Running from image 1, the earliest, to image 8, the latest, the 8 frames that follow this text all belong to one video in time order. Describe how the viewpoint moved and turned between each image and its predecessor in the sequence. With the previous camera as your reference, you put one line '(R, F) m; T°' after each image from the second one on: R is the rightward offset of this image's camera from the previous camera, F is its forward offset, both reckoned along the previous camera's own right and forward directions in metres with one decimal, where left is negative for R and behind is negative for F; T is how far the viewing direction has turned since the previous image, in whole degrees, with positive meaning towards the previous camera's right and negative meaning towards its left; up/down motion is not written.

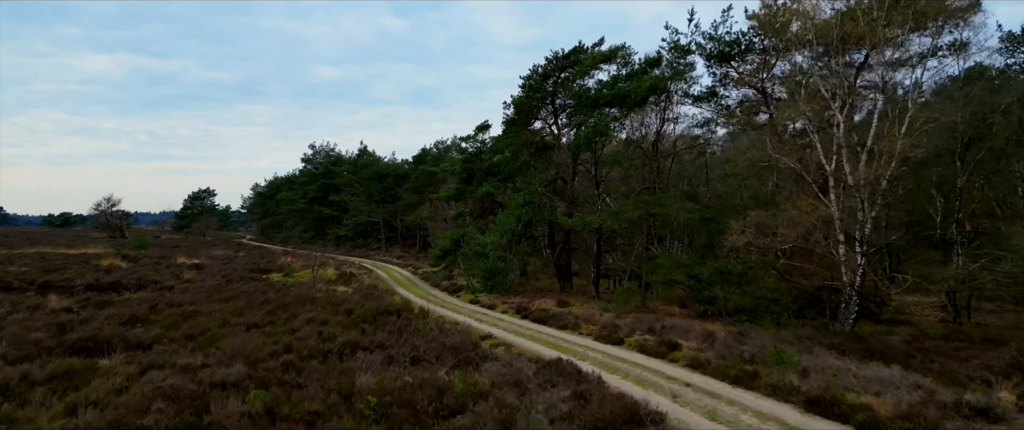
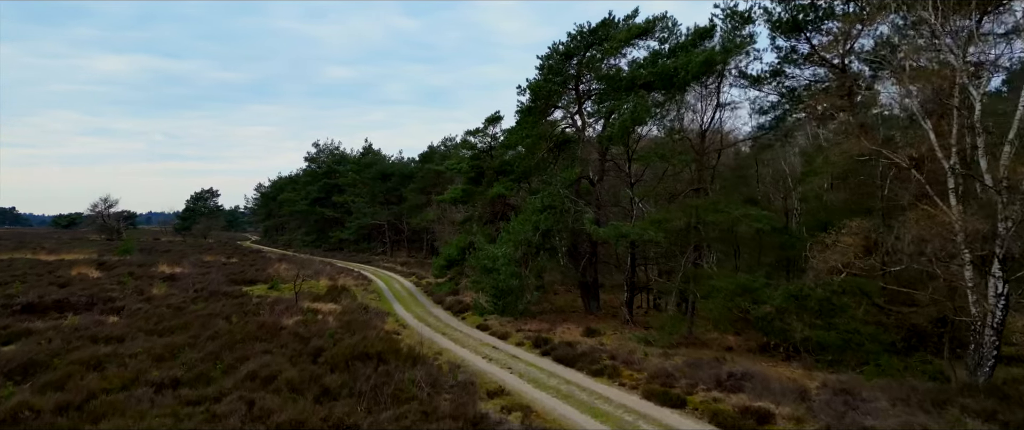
(-0.1, +2.7) m; -1°
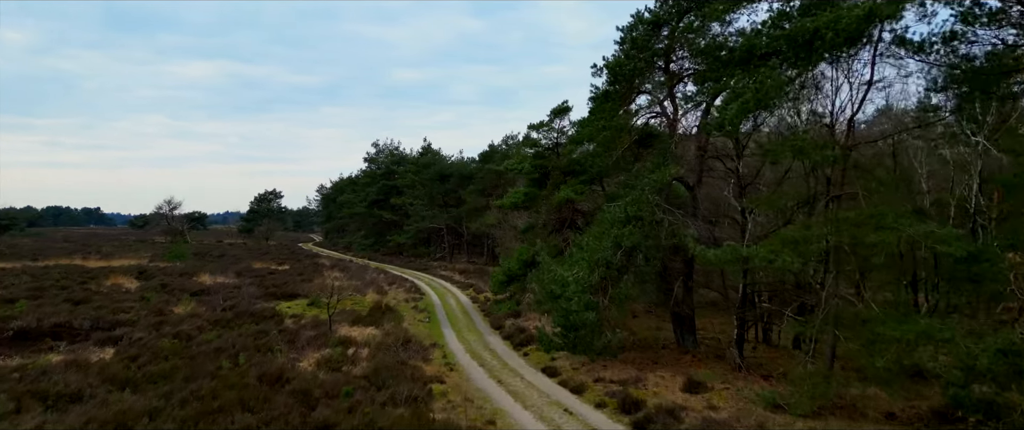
(-0.2, +2.8) m; -5°
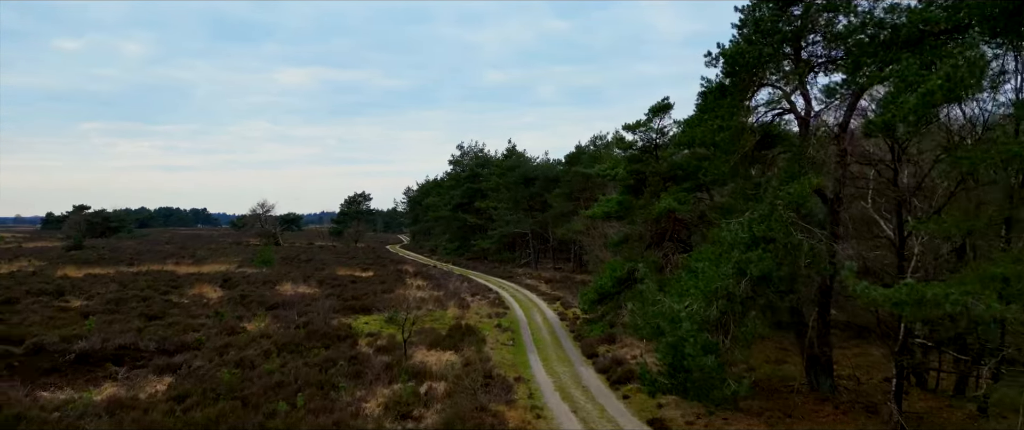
(-0.2, +1.6) m; -7°
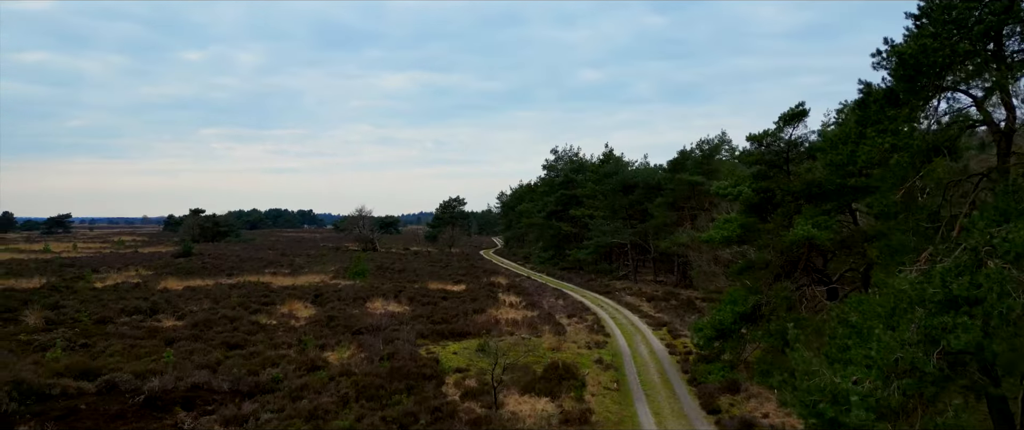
(-0.2, +1.6) m; -8°
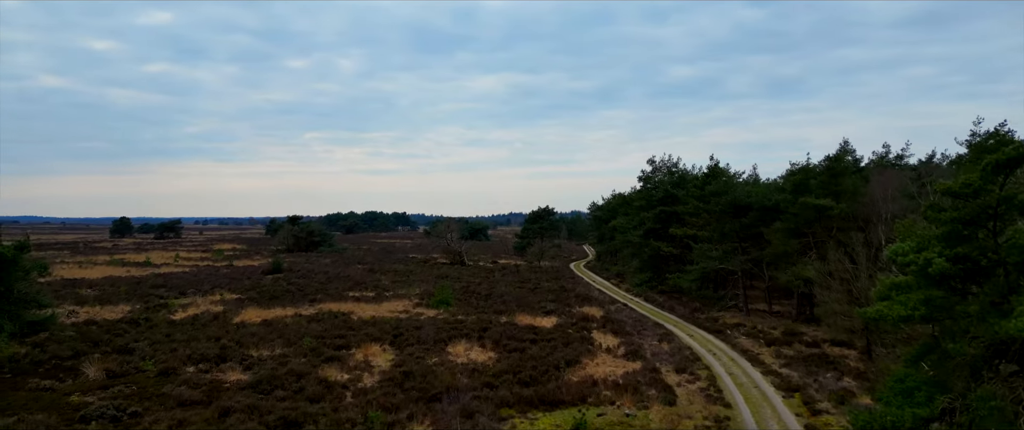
(-0.2, +2.5) m; -7°
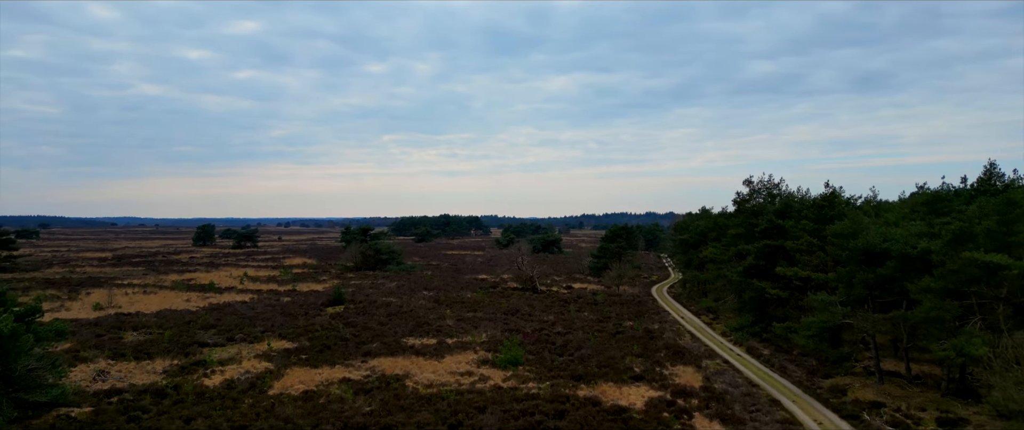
(-0.3, +4.0) m; -6°
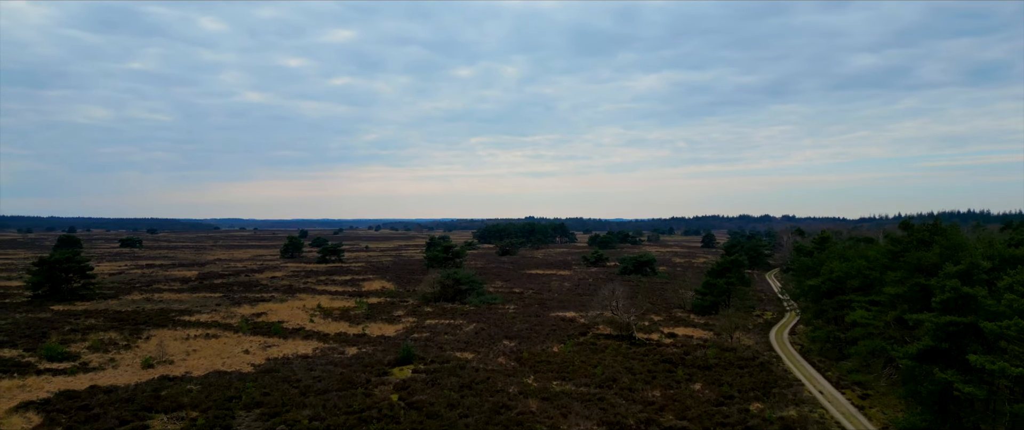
(-0.5, +6.1) m; -7°
